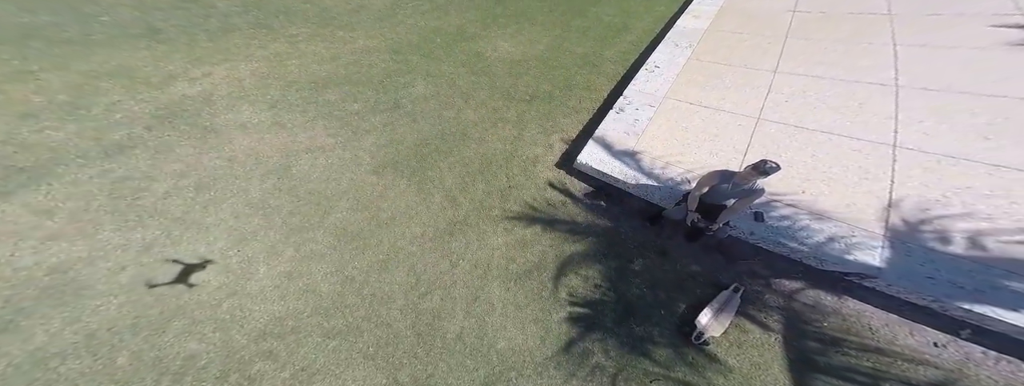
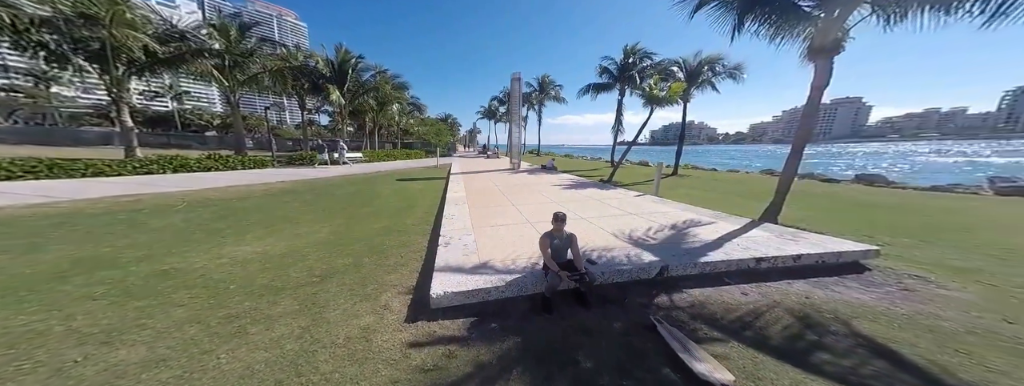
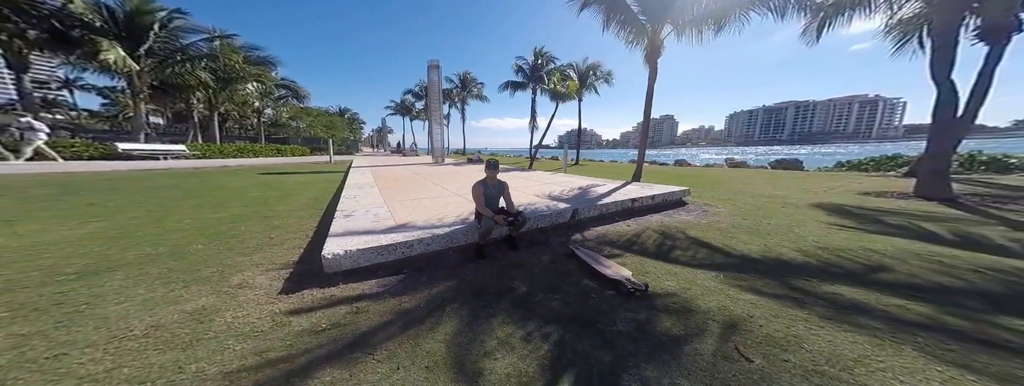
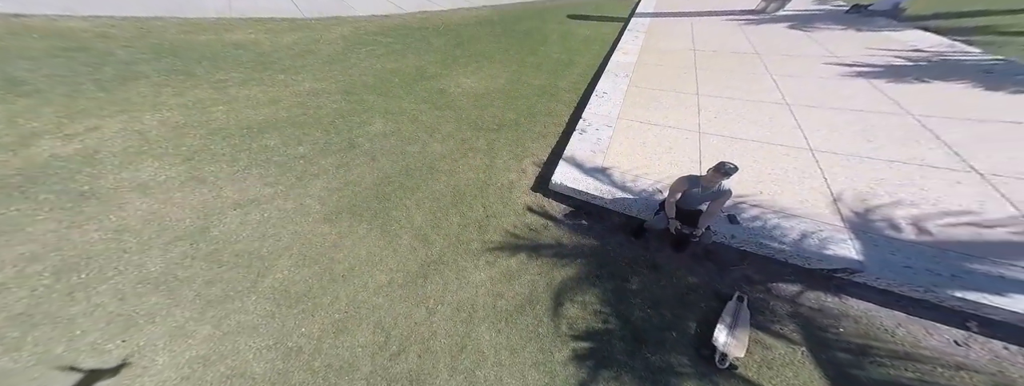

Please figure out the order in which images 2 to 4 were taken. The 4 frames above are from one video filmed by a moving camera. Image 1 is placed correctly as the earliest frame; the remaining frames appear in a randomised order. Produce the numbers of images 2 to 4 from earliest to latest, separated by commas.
4, 2, 3
